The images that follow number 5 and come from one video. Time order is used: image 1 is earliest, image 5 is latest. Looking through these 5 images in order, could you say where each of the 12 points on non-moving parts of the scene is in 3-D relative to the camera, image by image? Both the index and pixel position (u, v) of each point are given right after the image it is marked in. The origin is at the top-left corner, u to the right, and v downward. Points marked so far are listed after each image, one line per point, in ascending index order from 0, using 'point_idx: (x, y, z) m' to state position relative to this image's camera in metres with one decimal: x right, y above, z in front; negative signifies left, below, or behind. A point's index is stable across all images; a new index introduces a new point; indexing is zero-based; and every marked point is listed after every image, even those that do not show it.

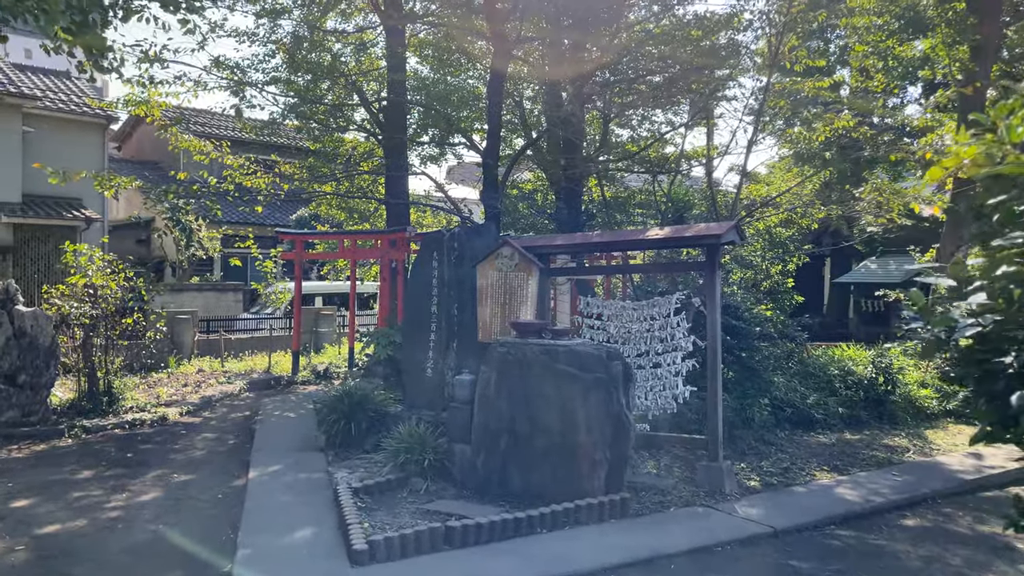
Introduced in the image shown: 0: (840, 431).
0: (+3.4, -1.5, +8.3) m
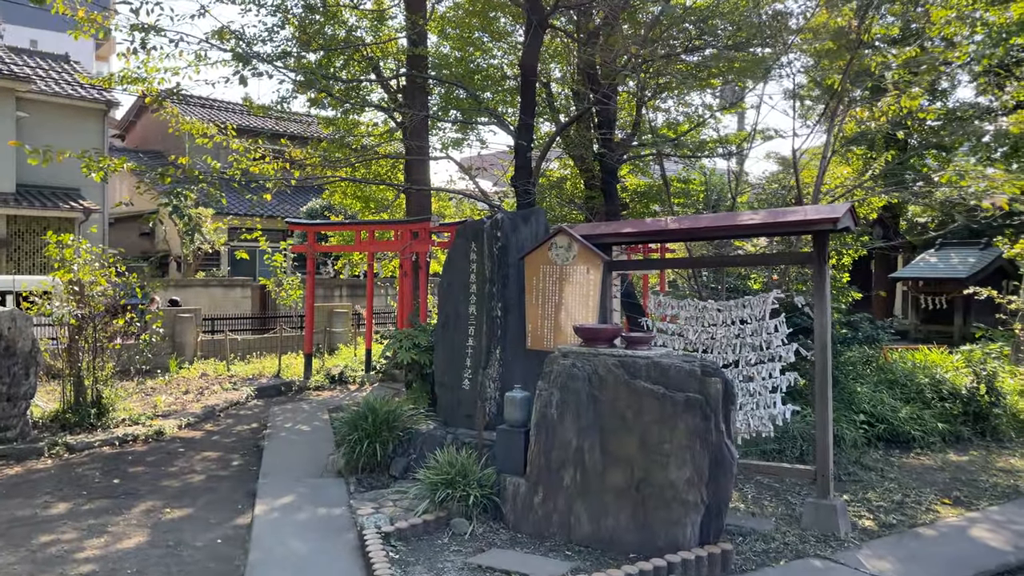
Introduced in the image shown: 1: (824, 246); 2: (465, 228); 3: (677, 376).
0: (+3.8, -1.4, +7.2) m
1: (+2.0, +0.3, +5.2) m
2: (-0.4, +0.5, +6.6) m
3: (+0.9, -0.5, +4.6) m
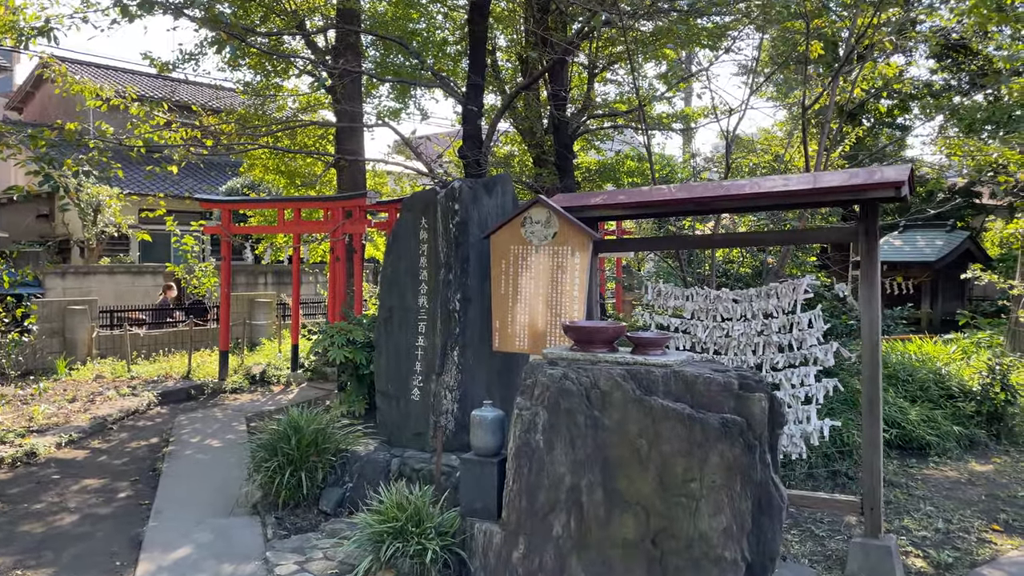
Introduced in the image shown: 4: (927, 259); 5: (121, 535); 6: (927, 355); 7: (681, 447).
0: (+3.5, -1.3, +6.3) m
1: (+1.8, +0.3, +4.1) m
2: (-0.6, +0.6, +5.3) m
3: (+0.8, -0.4, +3.4) m
4: (+6.4, +0.4, +12.6) m
5: (-2.3, -1.5, +4.8) m
6: (+4.1, -0.7, +8.0) m
7: (+0.7, -0.7, +3.4) m
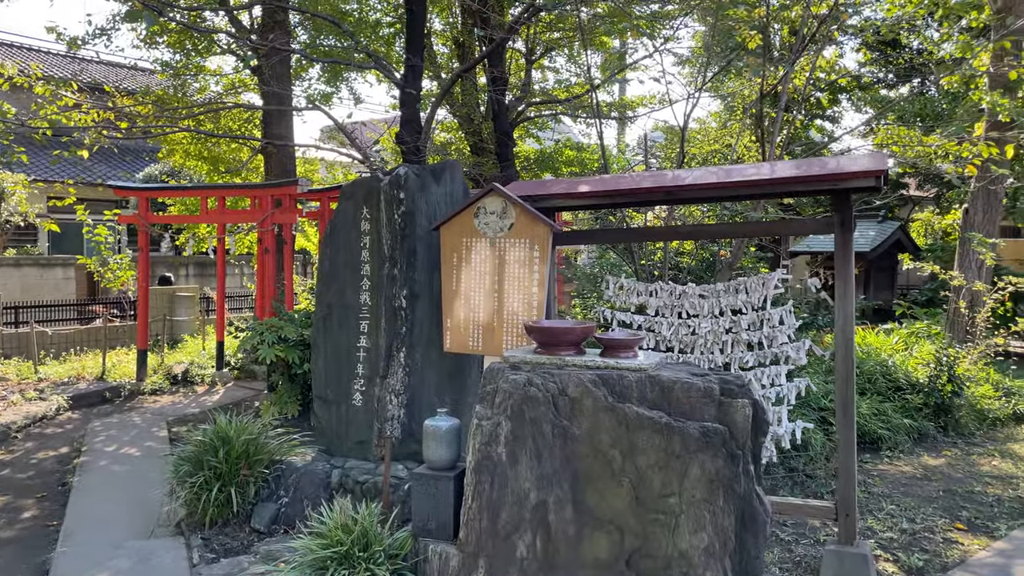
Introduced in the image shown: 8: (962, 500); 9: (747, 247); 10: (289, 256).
0: (+3.1, -1.3, +6.2) m
1: (+1.6, +0.4, +3.9) m
2: (-1.0, +0.6, +4.9) m
3: (+0.7, -0.4, +3.2) m
4: (+5.5, +0.6, +12.8) m
5: (-2.6, -1.4, +4.3) m
6: (+3.5, -0.6, +8.0) m
7: (+0.6, -0.6, +3.1) m
8: (+2.8, -1.3, +5.2) m
9: (+2.0, +0.3, +7.0) m
10: (-2.5, +0.4, +9.1) m
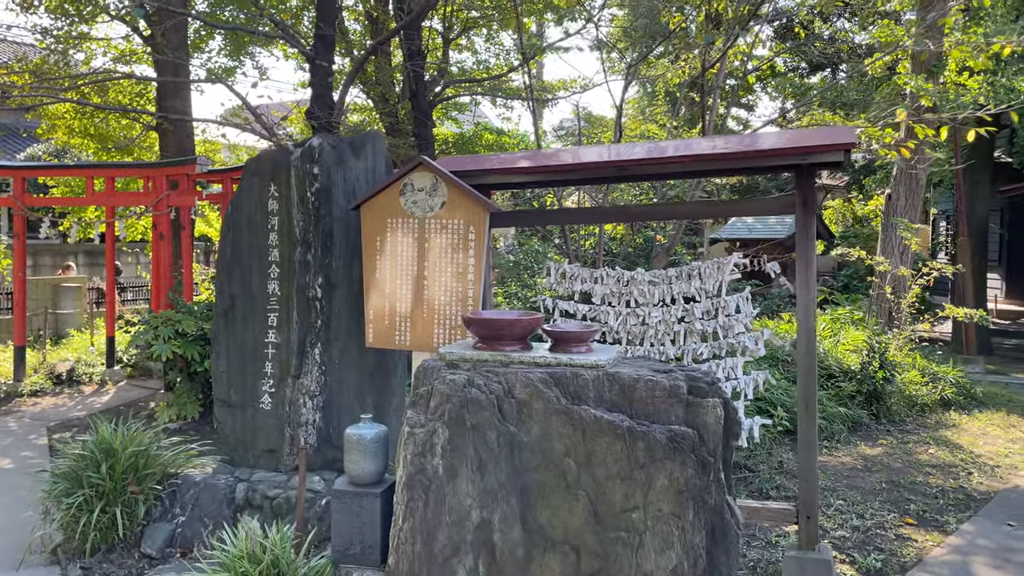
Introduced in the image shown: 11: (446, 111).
0: (+2.5, -1.2, +6.1) m
1: (+1.3, +0.4, +3.6) m
2: (-1.3, +0.7, +4.3) m
3: (+0.5, -0.4, +2.8) m
4: (+4.2, +0.8, +12.9) m
5: (-2.9, -1.4, +3.6) m
6: (+2.8, -0.4, +7.9) m
7: (+0.4, -0.6, +2.7) m
8: (+2.4, -1.3, +5.0) m
9: (+1.4, +0.5, +6.7) m
10: (-3.3, +0.5, +8.3) m
11: (-0.8, +2.3, +10.7) m
